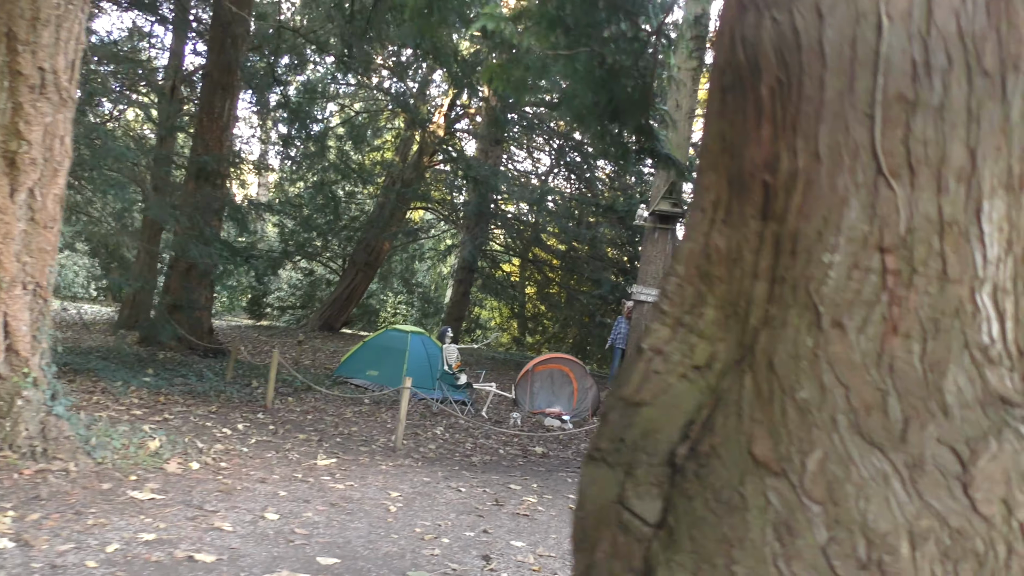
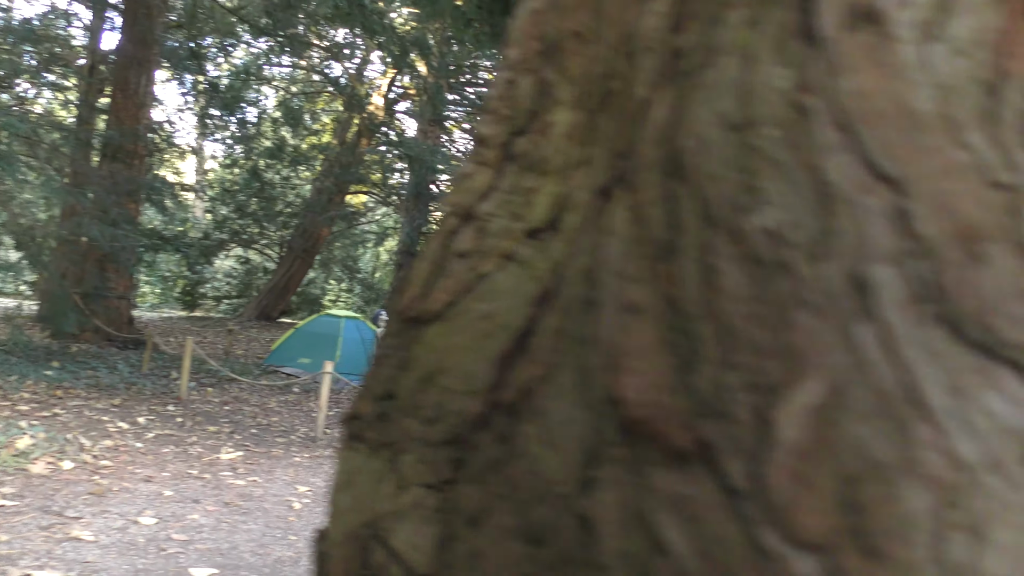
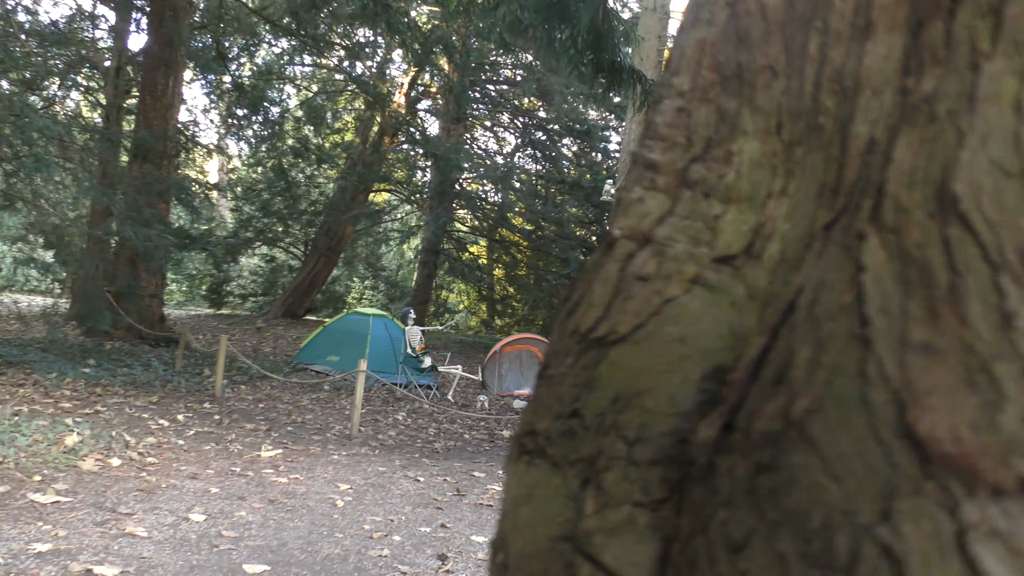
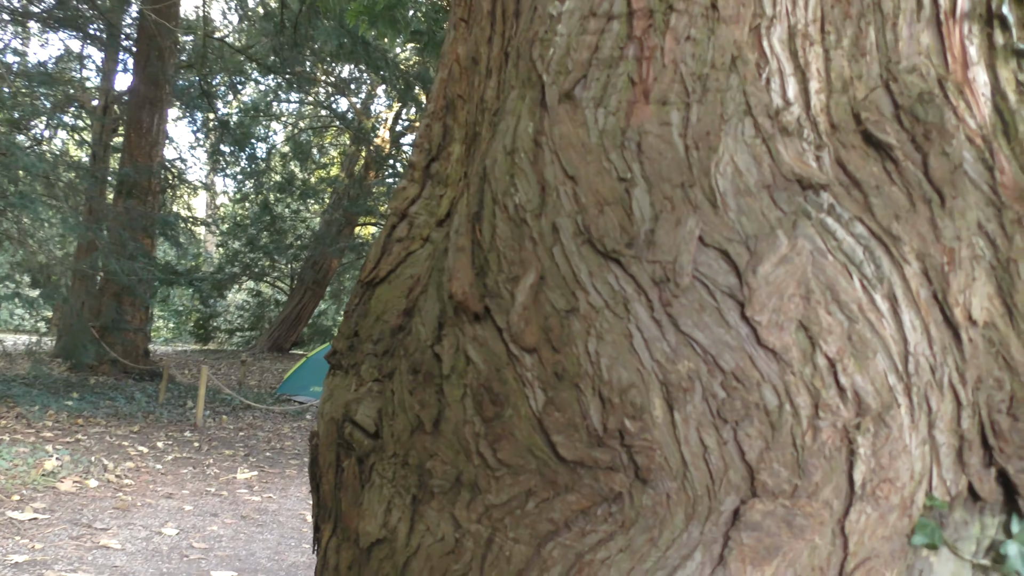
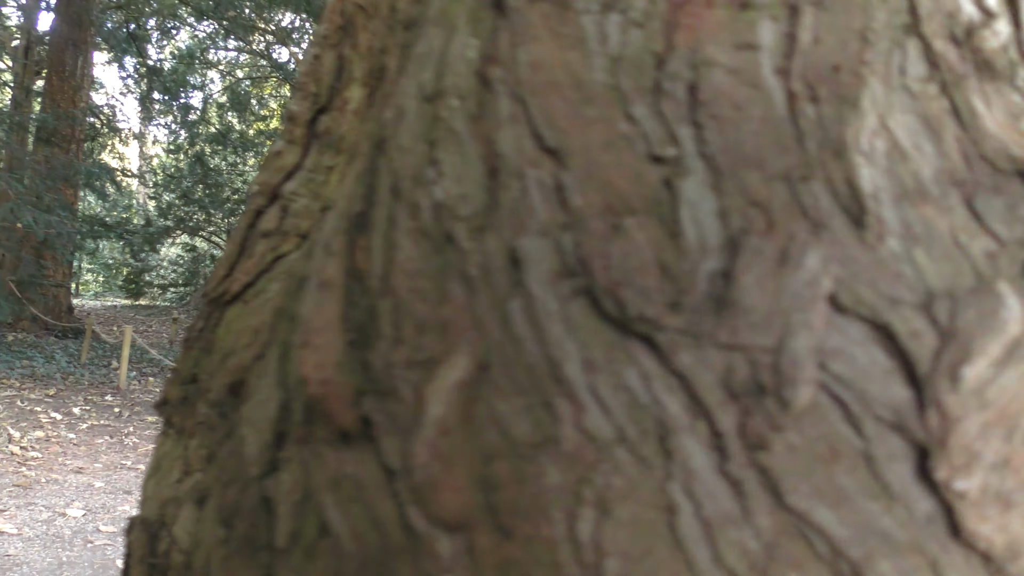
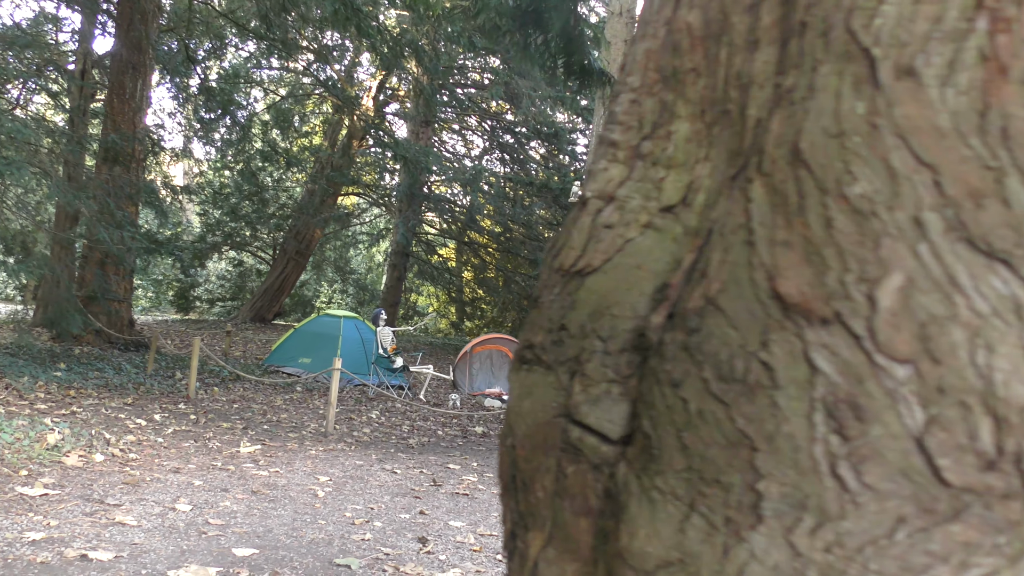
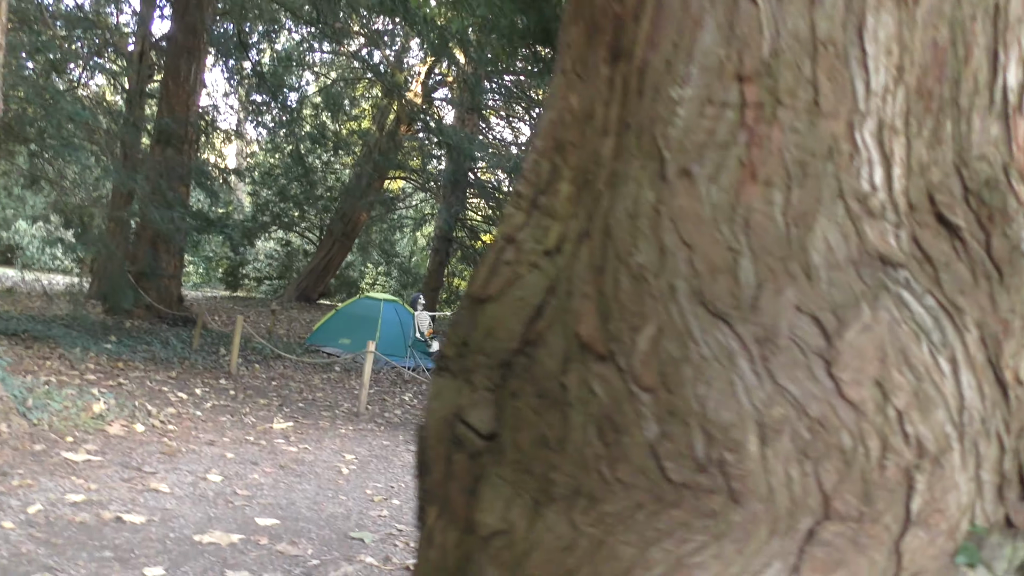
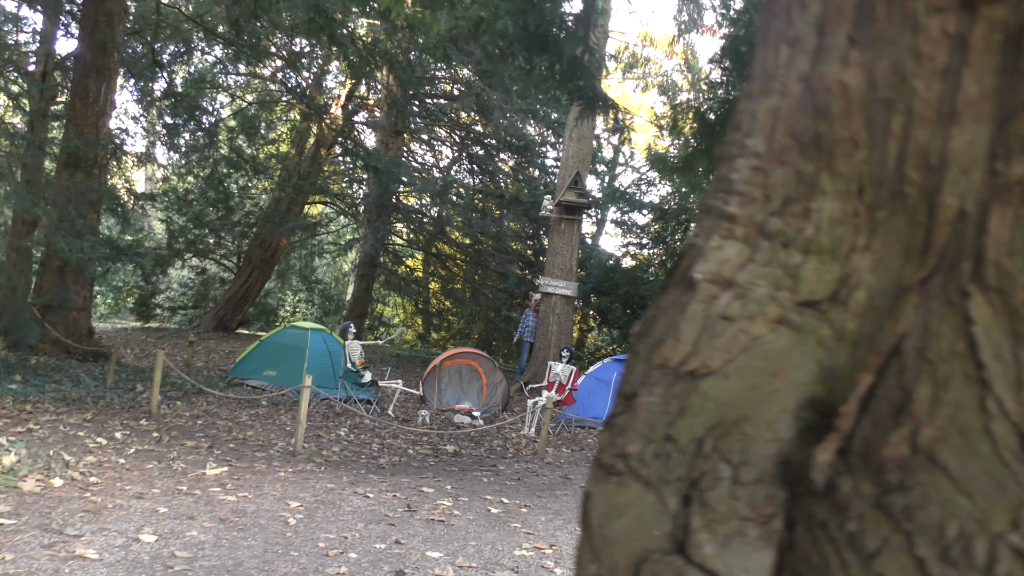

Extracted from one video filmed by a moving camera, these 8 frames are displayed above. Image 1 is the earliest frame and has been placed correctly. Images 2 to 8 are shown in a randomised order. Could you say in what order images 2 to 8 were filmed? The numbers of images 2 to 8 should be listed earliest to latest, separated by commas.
7, 4, 6, 8, 3, 2, 5
